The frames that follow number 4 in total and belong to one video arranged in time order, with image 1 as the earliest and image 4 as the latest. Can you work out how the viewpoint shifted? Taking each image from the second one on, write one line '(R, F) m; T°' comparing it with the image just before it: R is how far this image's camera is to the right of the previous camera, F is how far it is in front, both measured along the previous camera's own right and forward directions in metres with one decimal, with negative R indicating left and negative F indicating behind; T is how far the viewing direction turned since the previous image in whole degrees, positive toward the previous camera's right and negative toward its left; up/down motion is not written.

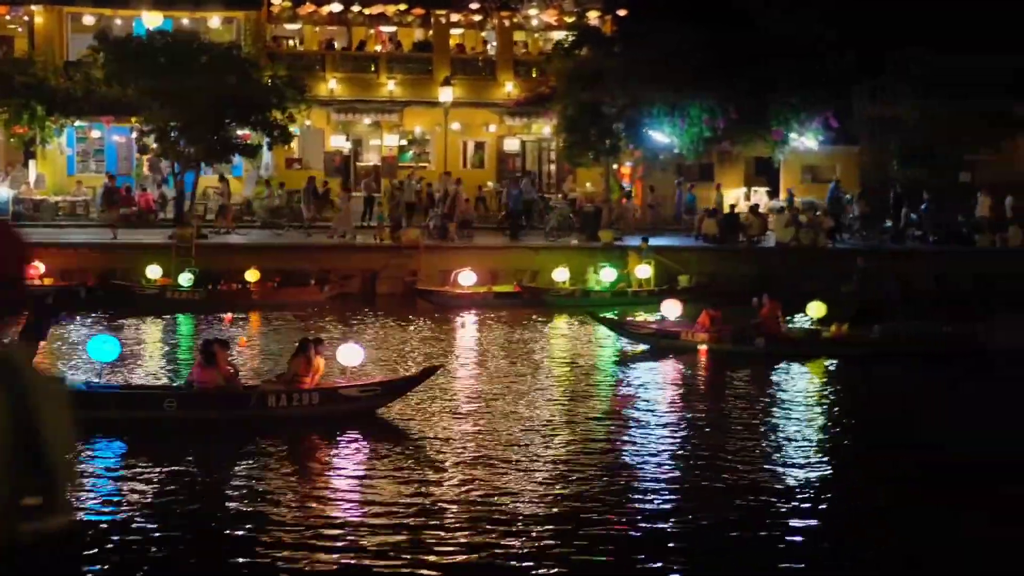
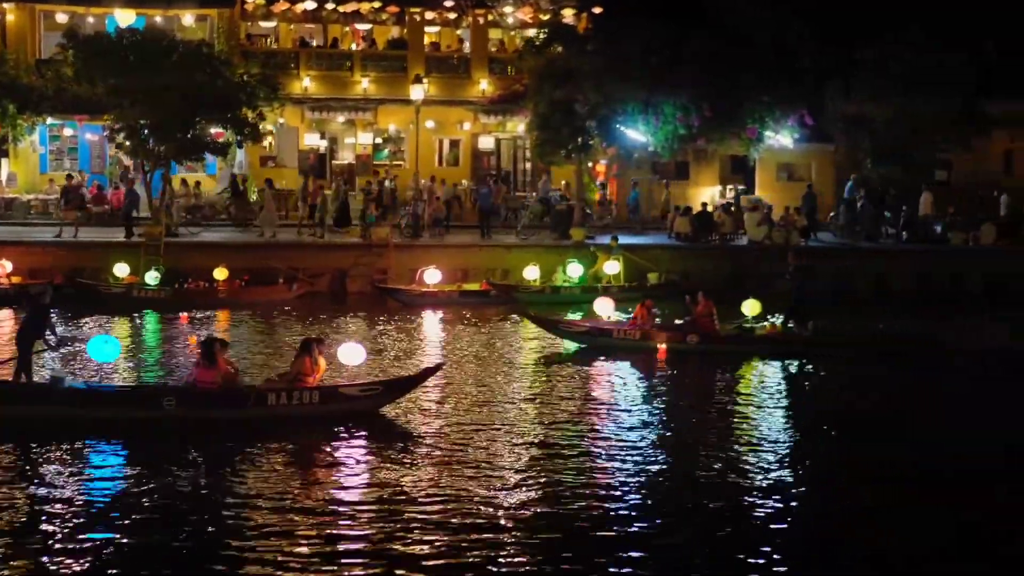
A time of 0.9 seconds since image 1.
(+0.2, +0.1) m; +1°
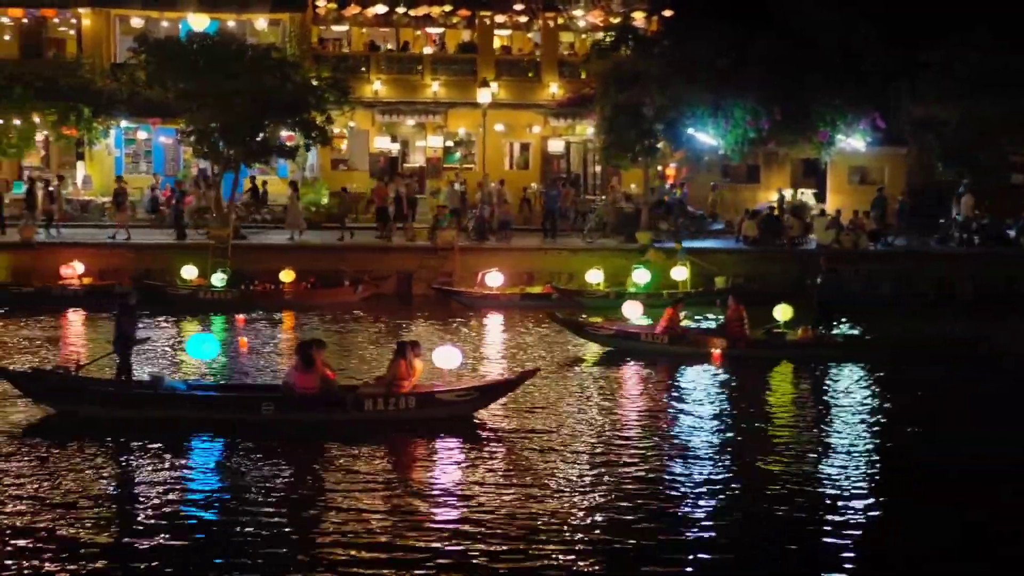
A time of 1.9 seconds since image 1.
(+0.2, +0.1) m; -3°
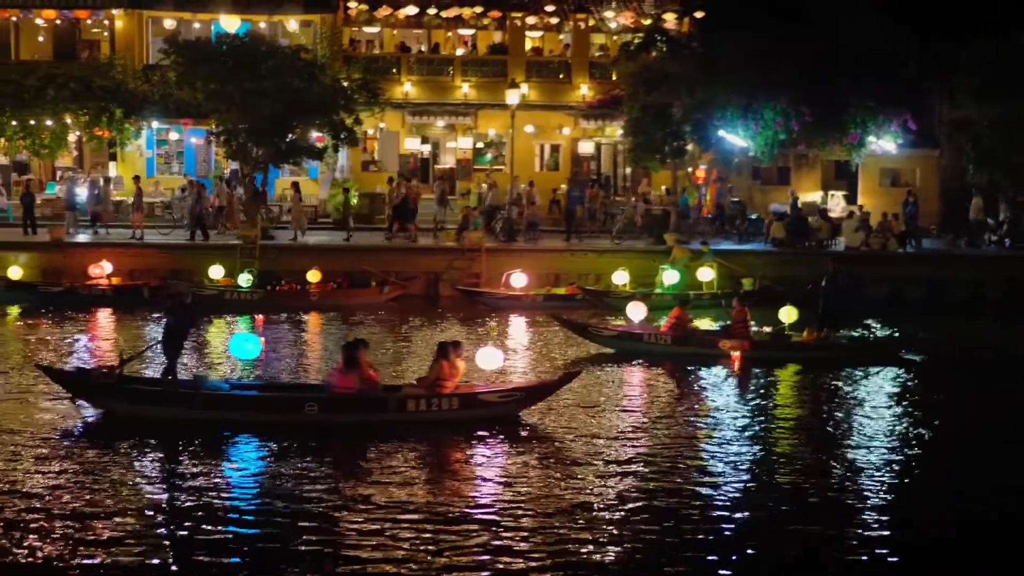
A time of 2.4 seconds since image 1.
(+0.1, 0.0) m; -1°
